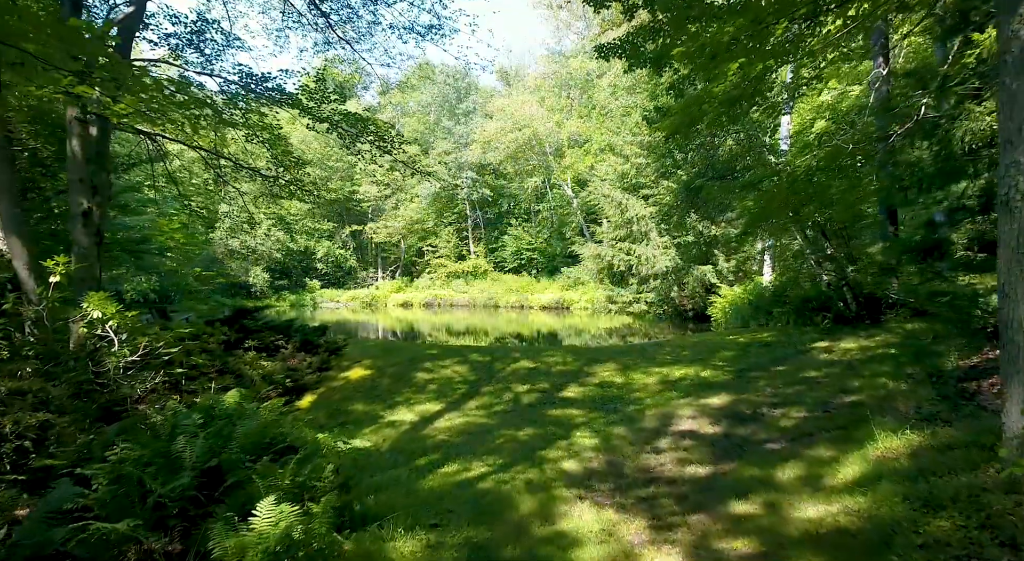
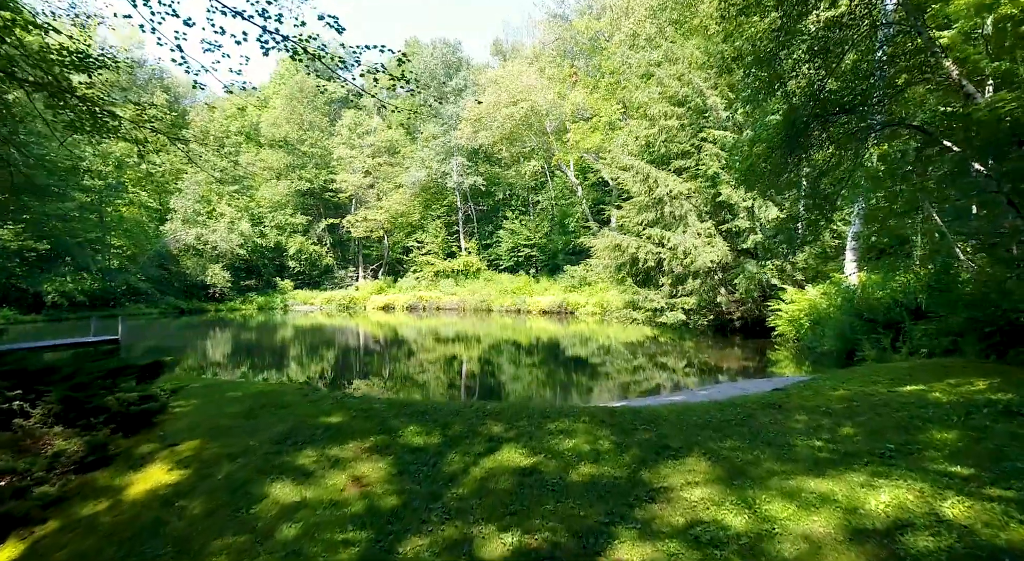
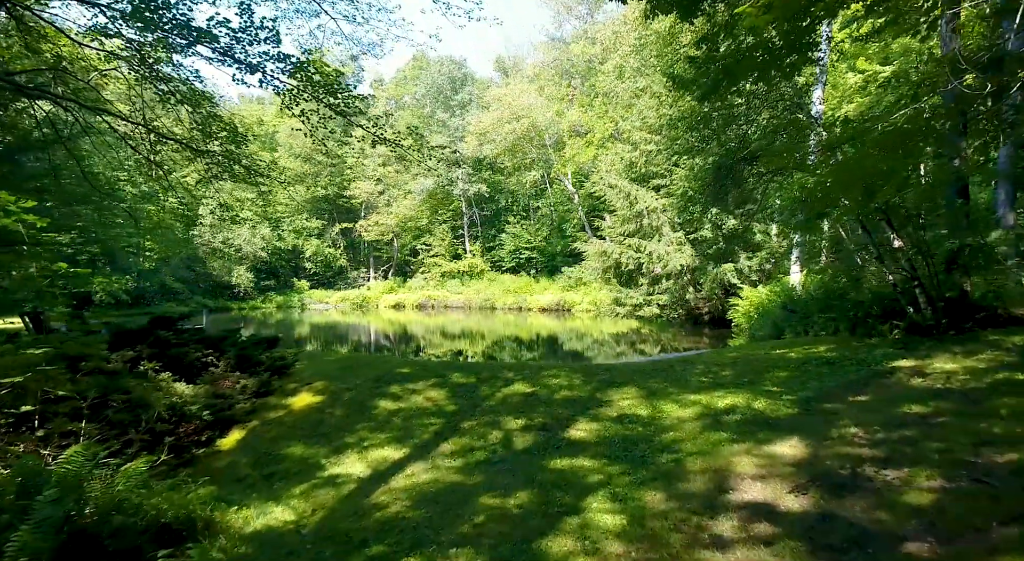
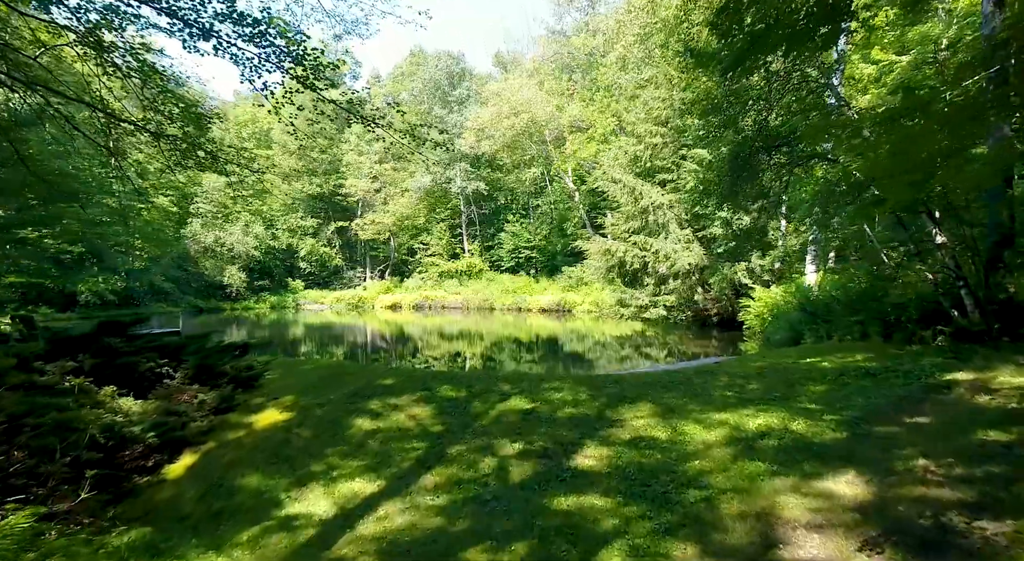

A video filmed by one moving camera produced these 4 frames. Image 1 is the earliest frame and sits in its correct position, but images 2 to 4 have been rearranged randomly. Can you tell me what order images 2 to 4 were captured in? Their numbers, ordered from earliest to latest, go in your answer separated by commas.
3, 4, 2
